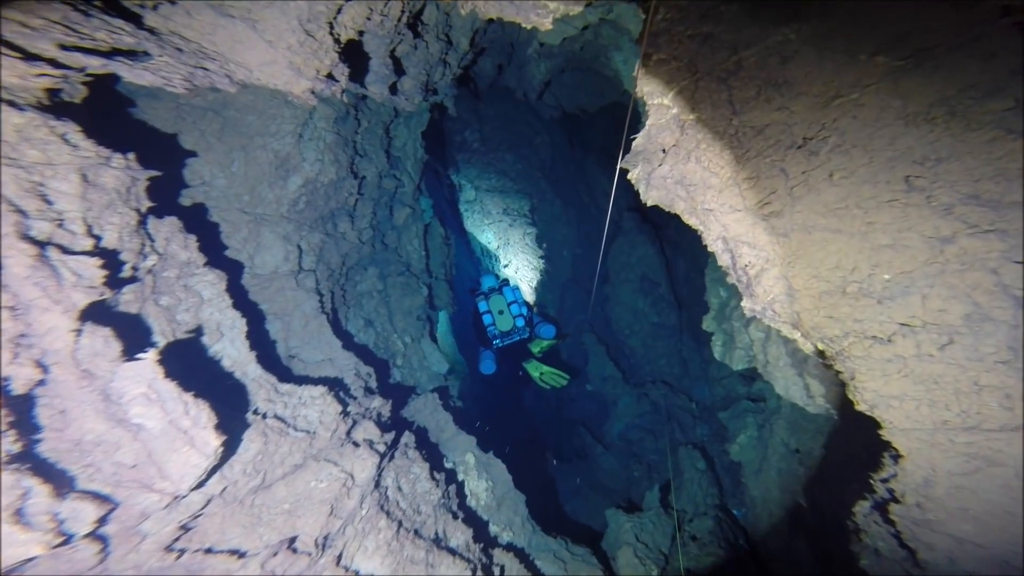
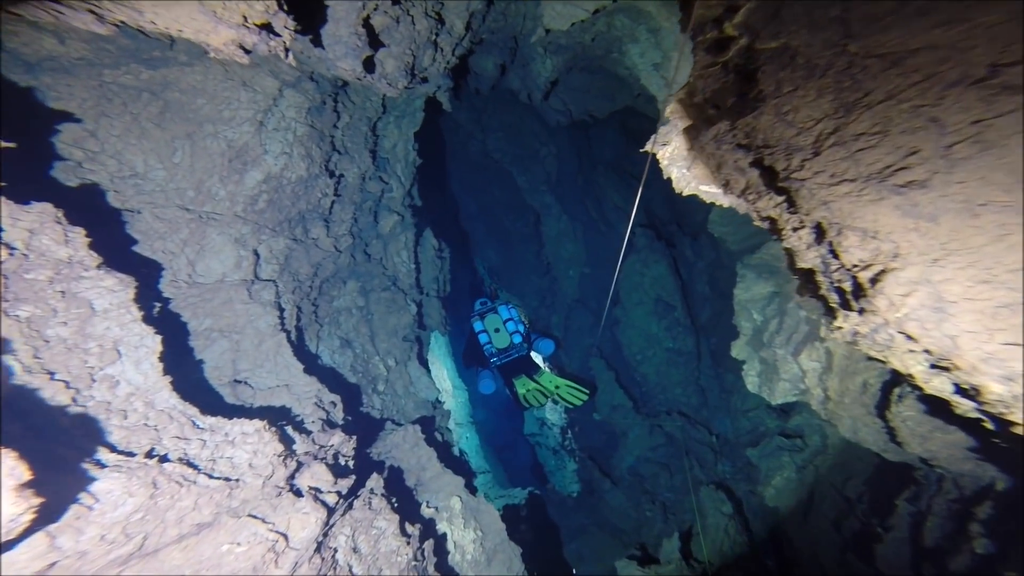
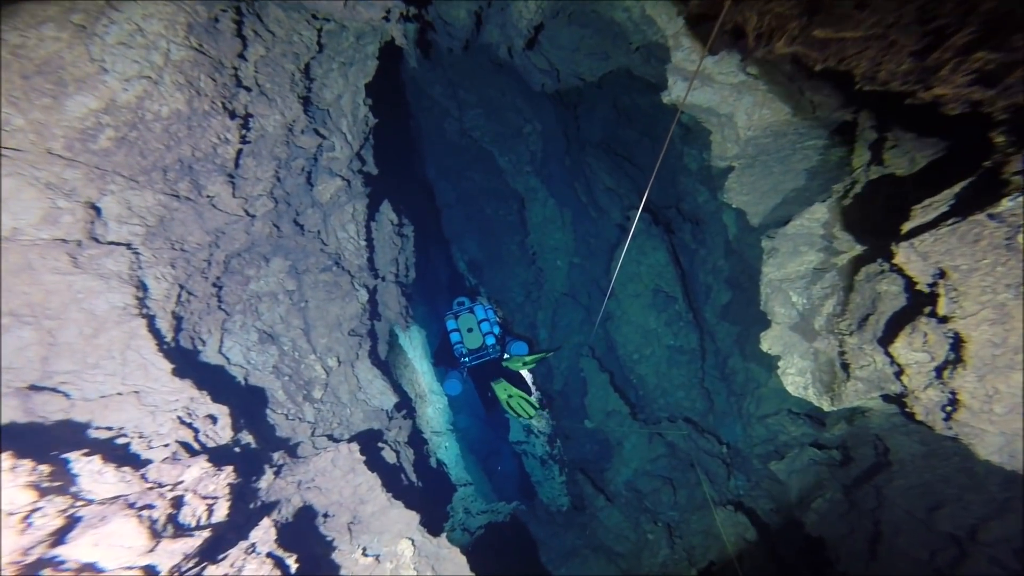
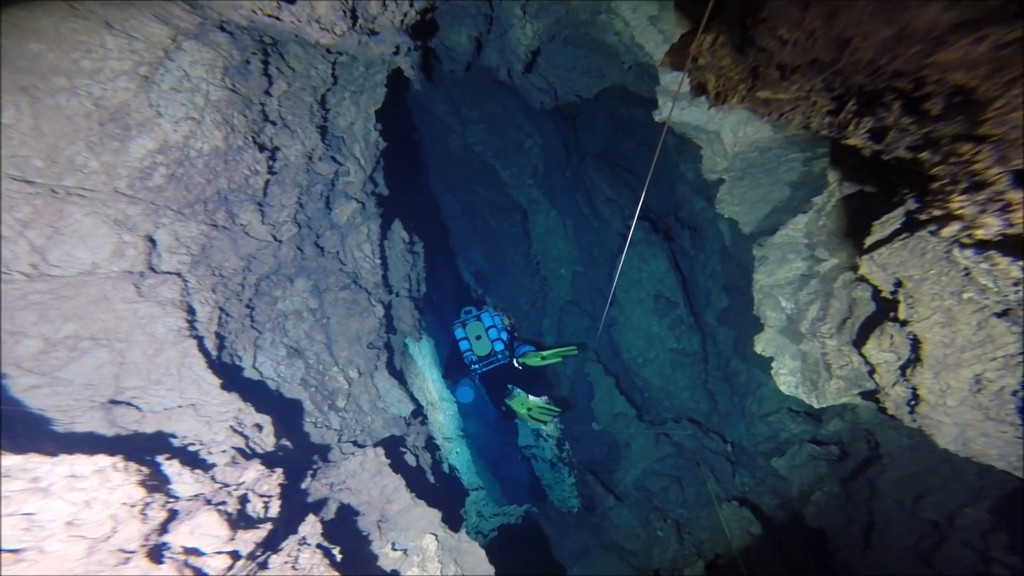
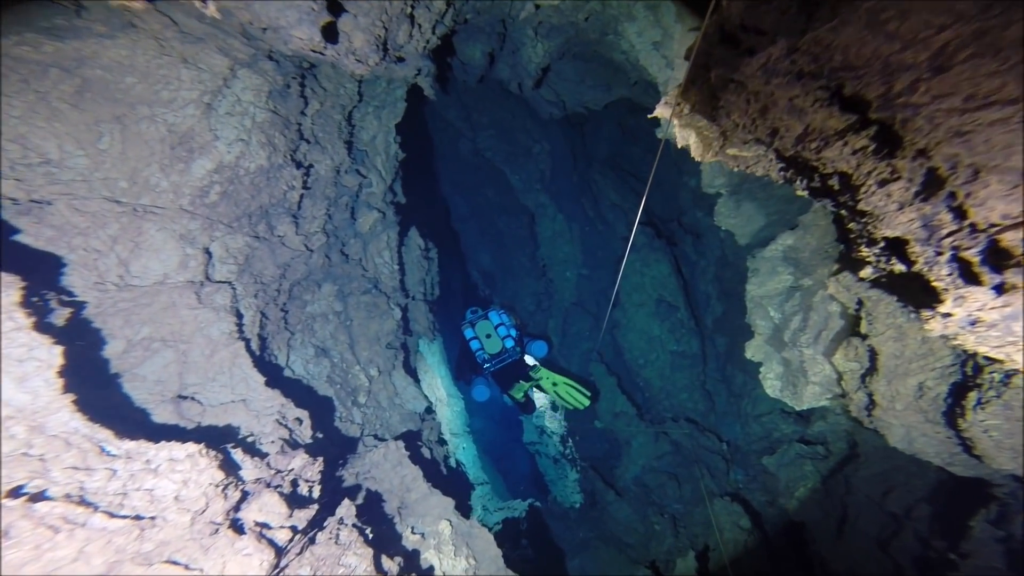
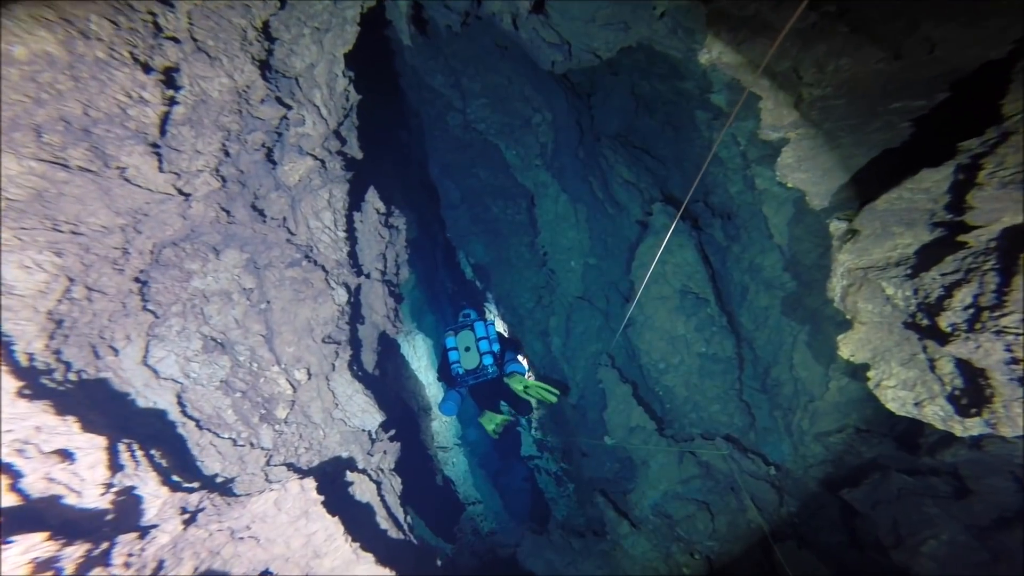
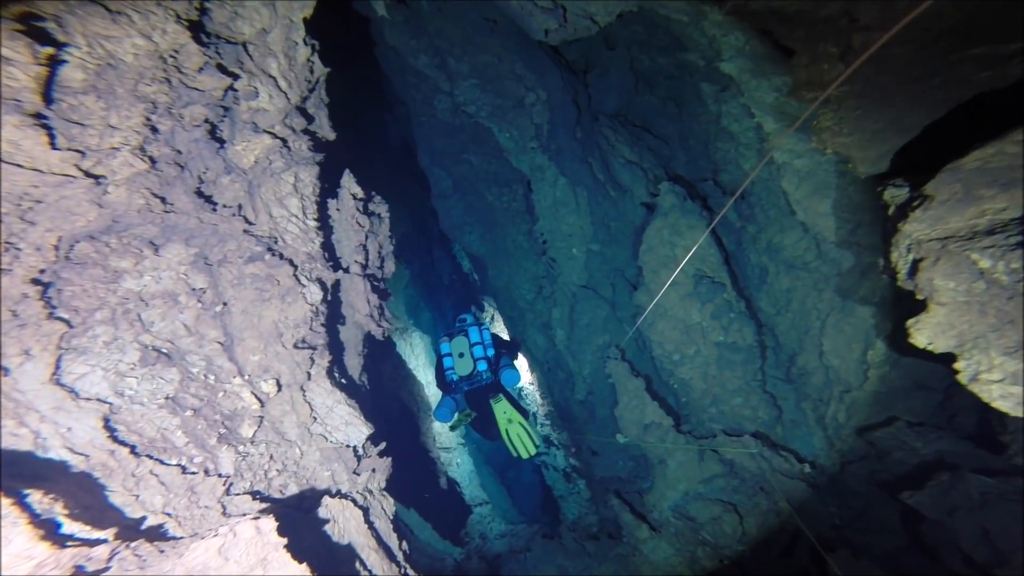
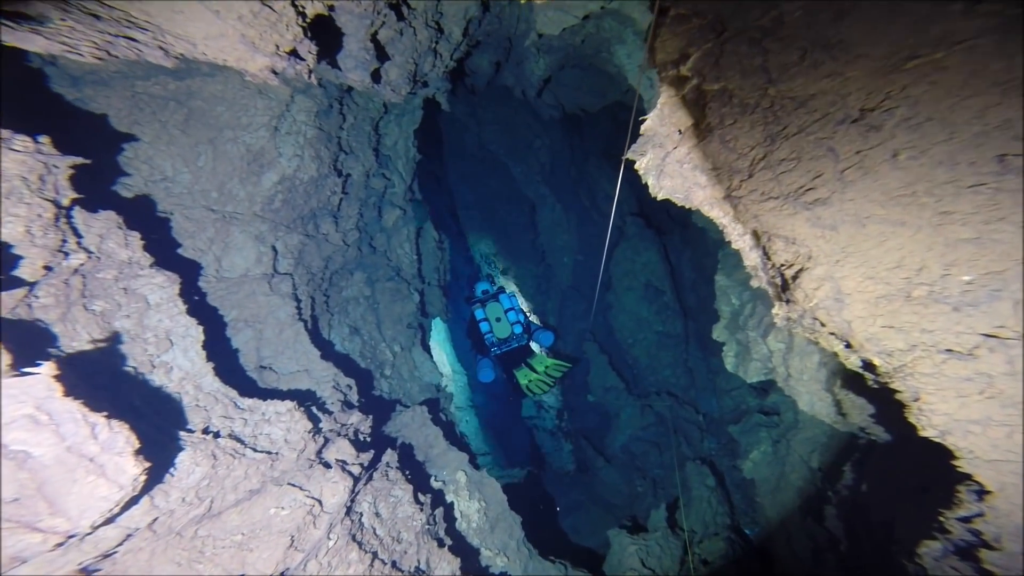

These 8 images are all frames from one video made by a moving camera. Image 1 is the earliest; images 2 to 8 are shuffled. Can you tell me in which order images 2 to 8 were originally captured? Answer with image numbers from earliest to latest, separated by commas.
8, 2, 5, 4, 3, 6, 7
